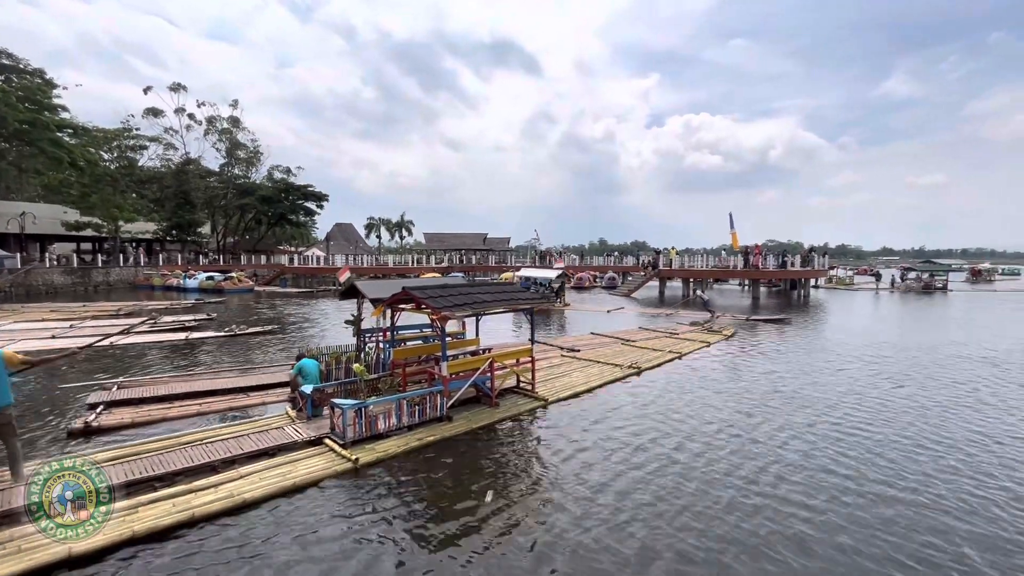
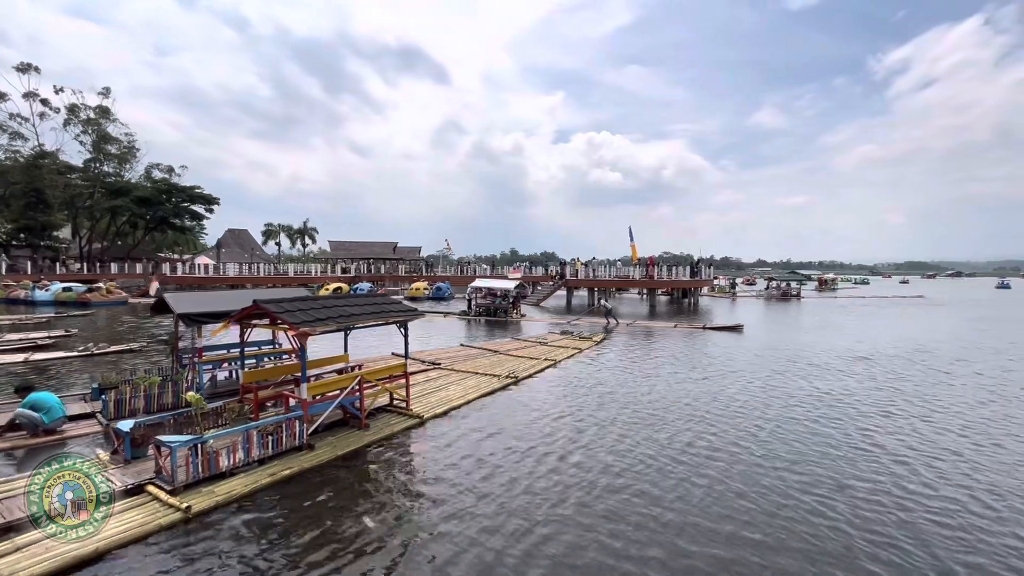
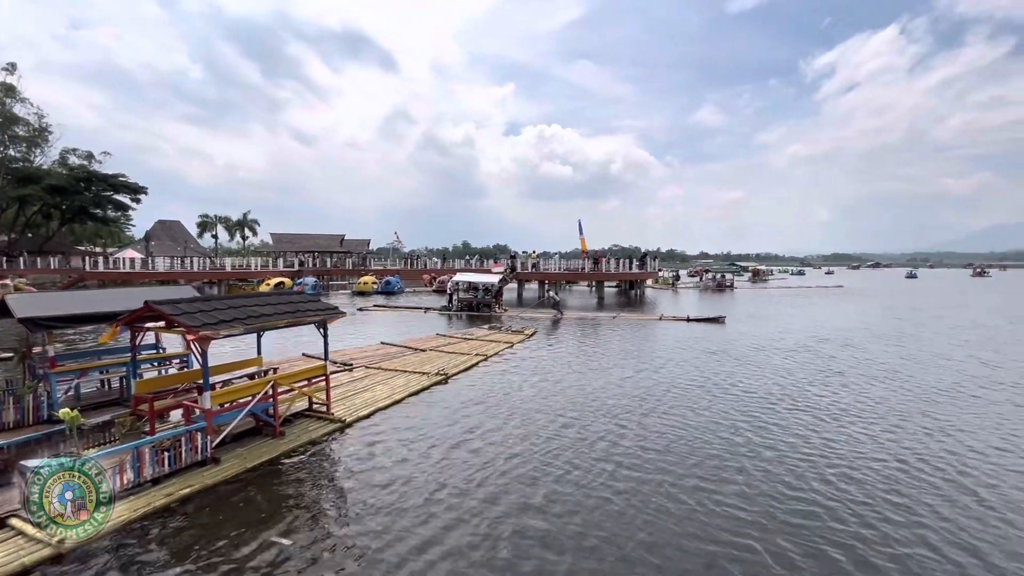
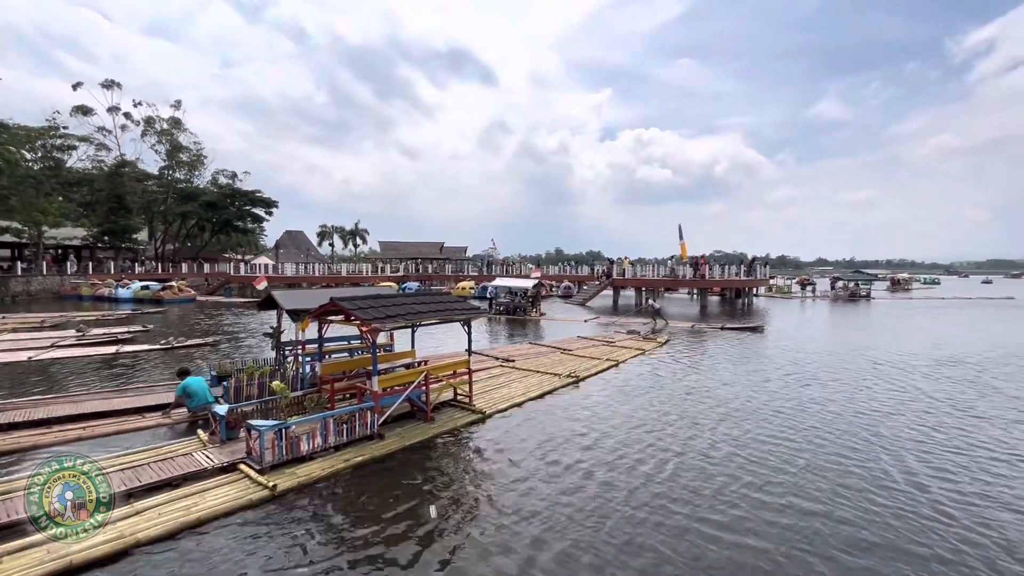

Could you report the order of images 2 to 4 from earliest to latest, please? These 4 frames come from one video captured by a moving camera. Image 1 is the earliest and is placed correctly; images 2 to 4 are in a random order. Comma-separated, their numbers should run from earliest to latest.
4, 2, 3
